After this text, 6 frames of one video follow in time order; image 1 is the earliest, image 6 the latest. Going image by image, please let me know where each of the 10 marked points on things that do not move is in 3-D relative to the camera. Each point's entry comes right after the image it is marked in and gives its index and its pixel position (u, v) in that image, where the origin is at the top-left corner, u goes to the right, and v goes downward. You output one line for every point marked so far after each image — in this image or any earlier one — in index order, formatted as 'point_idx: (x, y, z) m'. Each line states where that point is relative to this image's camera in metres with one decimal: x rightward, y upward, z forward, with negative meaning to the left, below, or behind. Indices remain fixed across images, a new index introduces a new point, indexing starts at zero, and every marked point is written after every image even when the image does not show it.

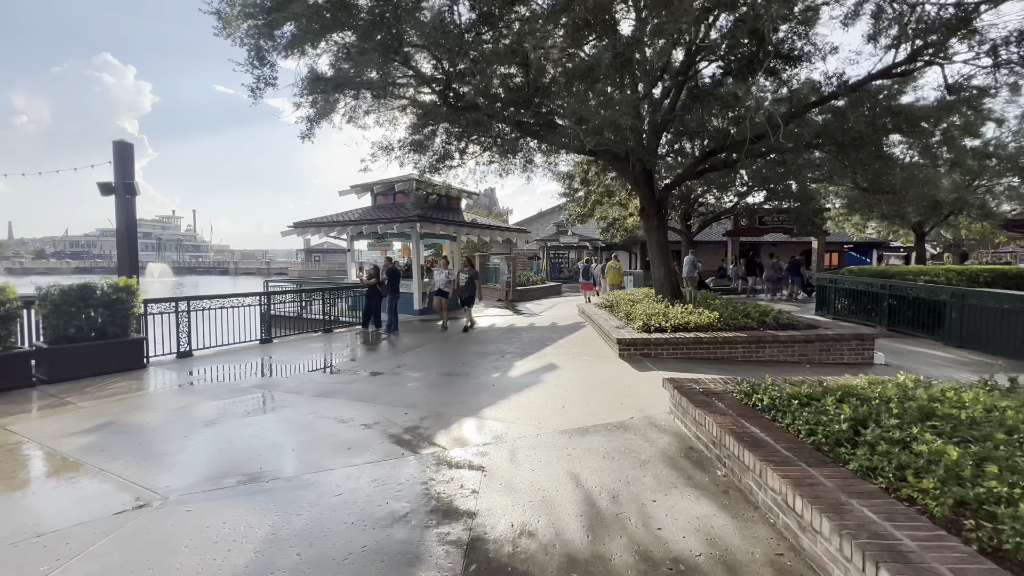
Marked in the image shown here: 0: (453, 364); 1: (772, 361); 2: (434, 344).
0: (-1.0, -1.3, +7.7) m
1: (+4.2, -1.2, +7.2) m
2: (-1.6, -1.2, +9.6) m
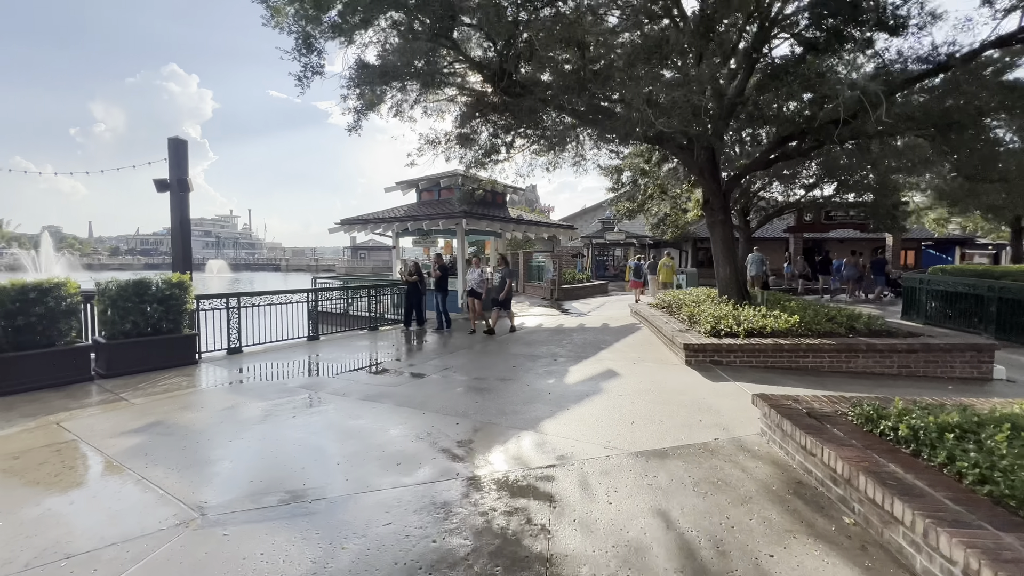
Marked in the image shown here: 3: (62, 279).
0: (-0.1, -1.3, +7.2) m
1: (+5.0, -1.2, +6.3) m
2: (-0.6, -1.2, +9.2) m
3: (-6.4, +0.1, +6.4) m
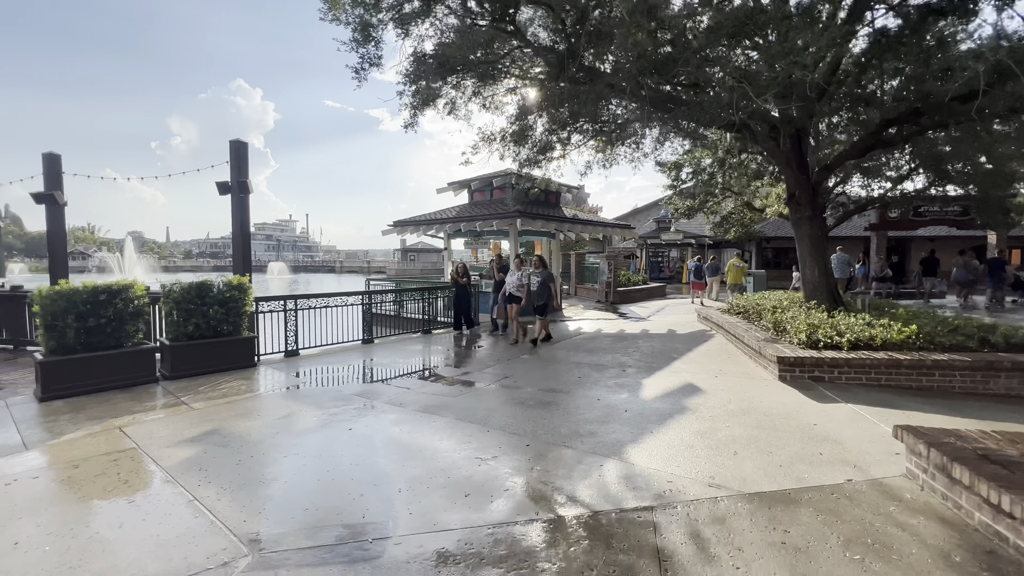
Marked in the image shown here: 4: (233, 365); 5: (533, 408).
0: (+0.8, -1.3, +6.6) m
1: (+5.8, -1.3, +5.3) m
2: (+0.5, -1.2, +8.7) m
3: (-5.5, +0.1, +6.5) m
4: (-4.6, -1.3, +7.4) m
5: (+0.2, -1.4, +5.3) m
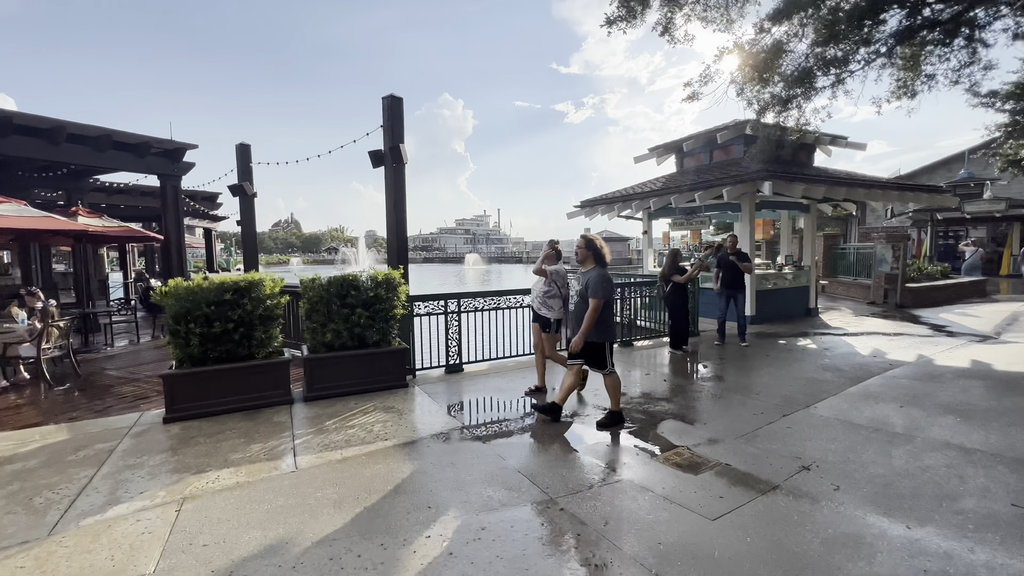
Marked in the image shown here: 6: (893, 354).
0: (+3.0, -1.4, +2.9) m
1: (+7.1, -1.4, -0.3) m
2: (+3.6, -1.2, +4.9) m
3: (-2.9, +0.1, +5.2) m
4: (-1.7, -1.2, +5.7) m
5: (+1.9, -1.5, +1.9) m
6: (+6.0, -1.0, +7.1) m
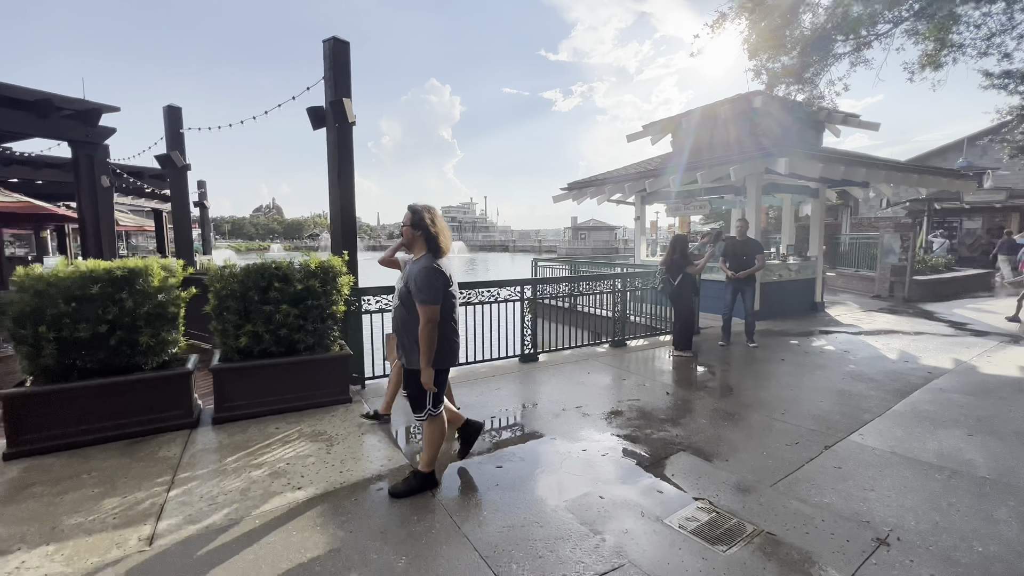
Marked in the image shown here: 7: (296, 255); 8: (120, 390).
0: (+2.8, -1.4, +1.9) m
1: (+6.9, -1.5, -1.2) m
2: (+3.3, -1.2, +3.9) m
3: (-3.2, +0.2, +3.9) m
4: (-2.0, -1.1, +4.5) m
5: (+1.7, -1.5, +0.8) m
6: (+5.6, -1.0, +6.2) m
7: (-2.2, +0.3, +4.7) m
8: (-3.3, -0.9, +3.8) m
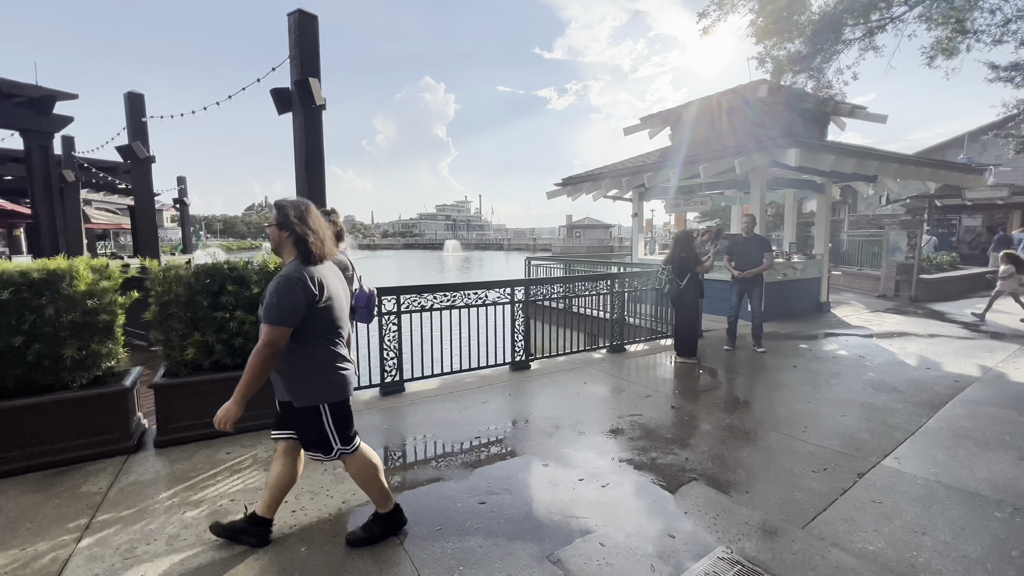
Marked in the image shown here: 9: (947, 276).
0: (+2.7, -1.4, +1.4) m
1: (+6.9, -1.6, -1.6) m
2: (+3.2, -1.2, +3.4) m
3: (-3.3, +0.2, +3.4) m
4: (-2.1, -1.2, +4.0) m
5: (+1.7, -1.5, +0.3) m
6: (+5.5, -1.0, +5.7) m
7: (-2.4, +0.3, +4.2) m
8: (-3.4, -0.9, +3.2) m
9: (+11.0, +0.3, +11.4) m
